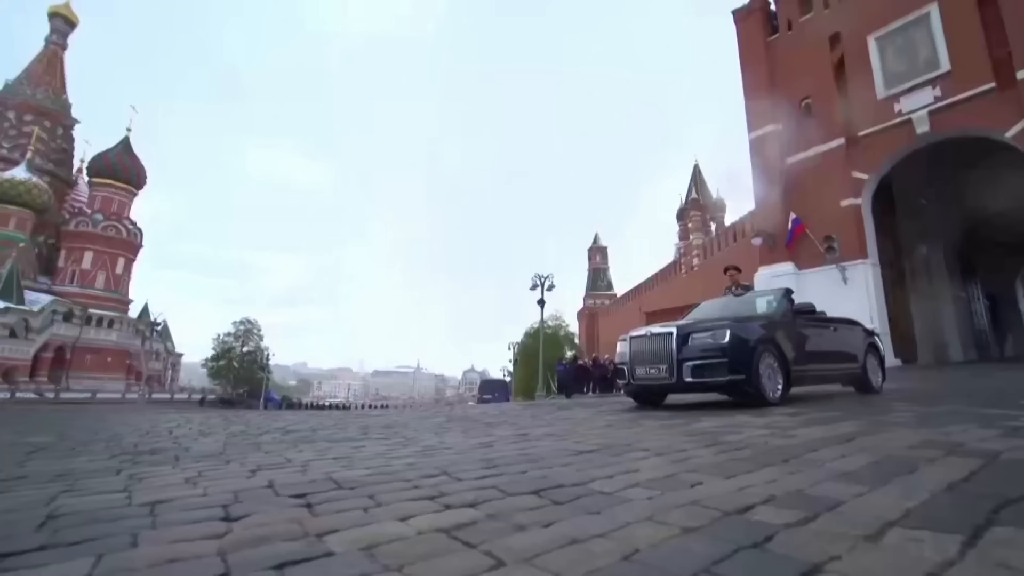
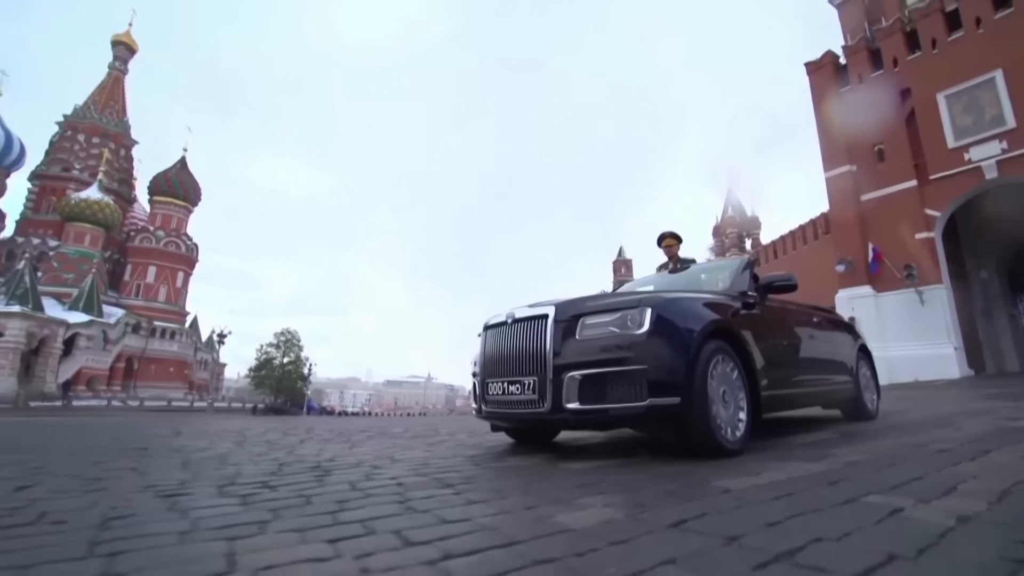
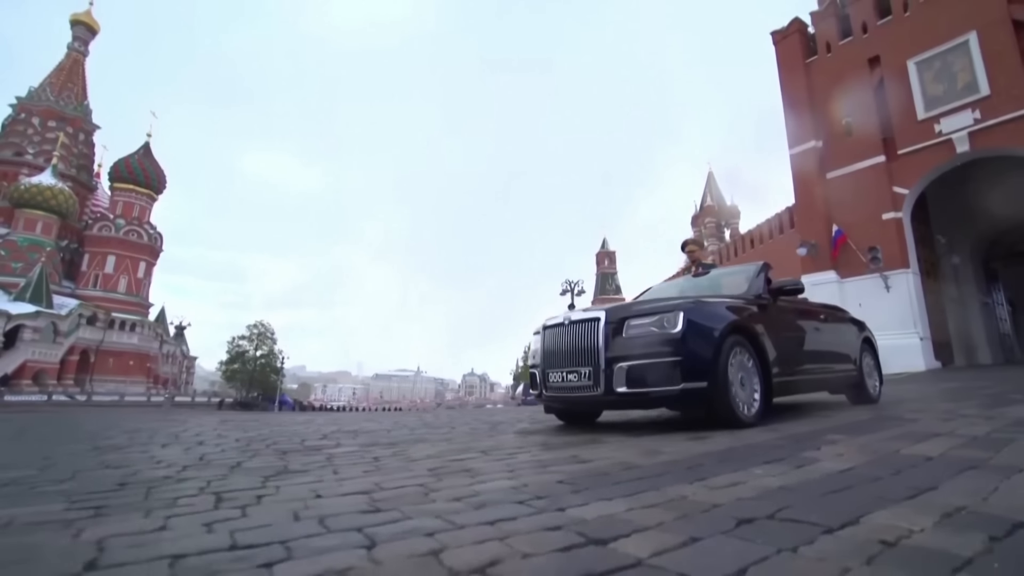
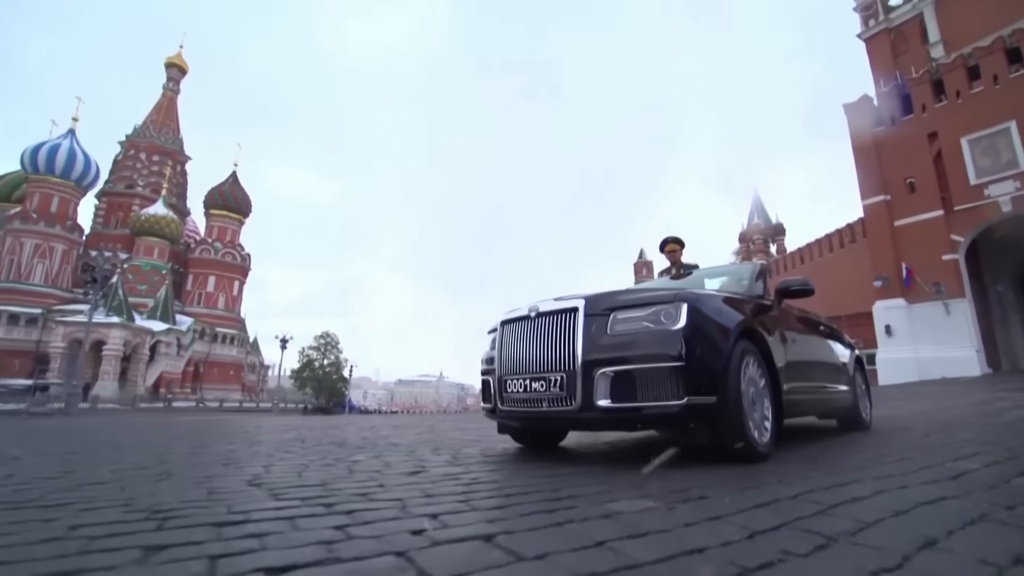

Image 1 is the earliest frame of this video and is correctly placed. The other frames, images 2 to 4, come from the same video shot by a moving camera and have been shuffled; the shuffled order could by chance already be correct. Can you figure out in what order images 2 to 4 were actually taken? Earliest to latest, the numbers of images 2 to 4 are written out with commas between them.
3, 2, 4
